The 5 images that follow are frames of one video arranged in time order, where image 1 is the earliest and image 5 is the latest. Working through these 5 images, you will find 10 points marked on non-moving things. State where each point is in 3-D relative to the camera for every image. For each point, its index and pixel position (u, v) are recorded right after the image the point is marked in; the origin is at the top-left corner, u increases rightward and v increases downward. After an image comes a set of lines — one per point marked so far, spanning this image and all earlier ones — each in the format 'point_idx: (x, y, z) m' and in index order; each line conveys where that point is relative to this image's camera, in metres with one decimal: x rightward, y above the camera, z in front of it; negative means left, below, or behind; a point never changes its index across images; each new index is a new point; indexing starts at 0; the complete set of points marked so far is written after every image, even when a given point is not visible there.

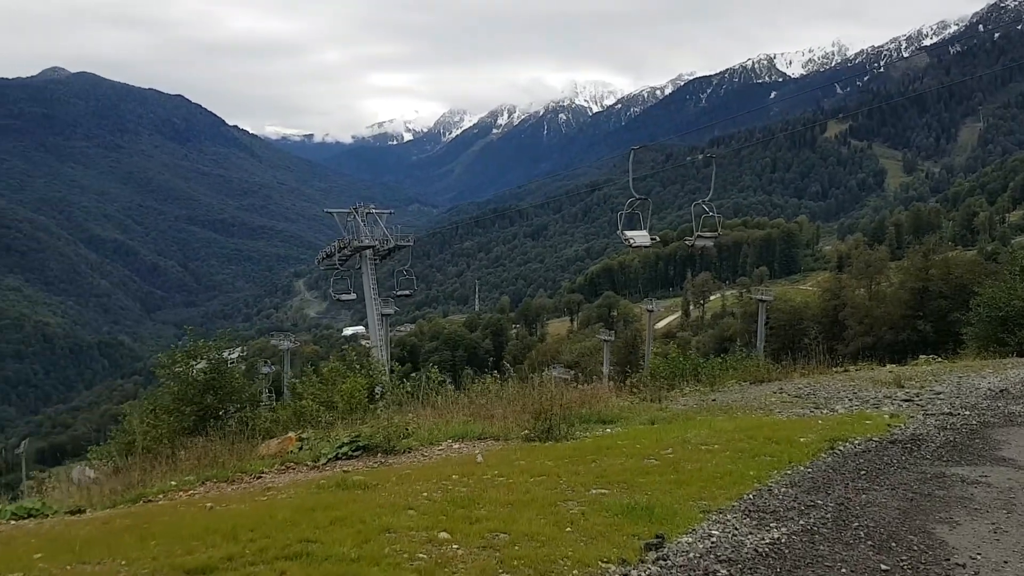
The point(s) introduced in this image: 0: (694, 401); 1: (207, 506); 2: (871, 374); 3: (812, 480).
0: (+2.7, -1.6, +10.3) m
1: (-2.1, -1.5, +4.8) m
2: (+6.6, -1.5, +12.8) m
3: (+2.2, -1.4, +5.1) m
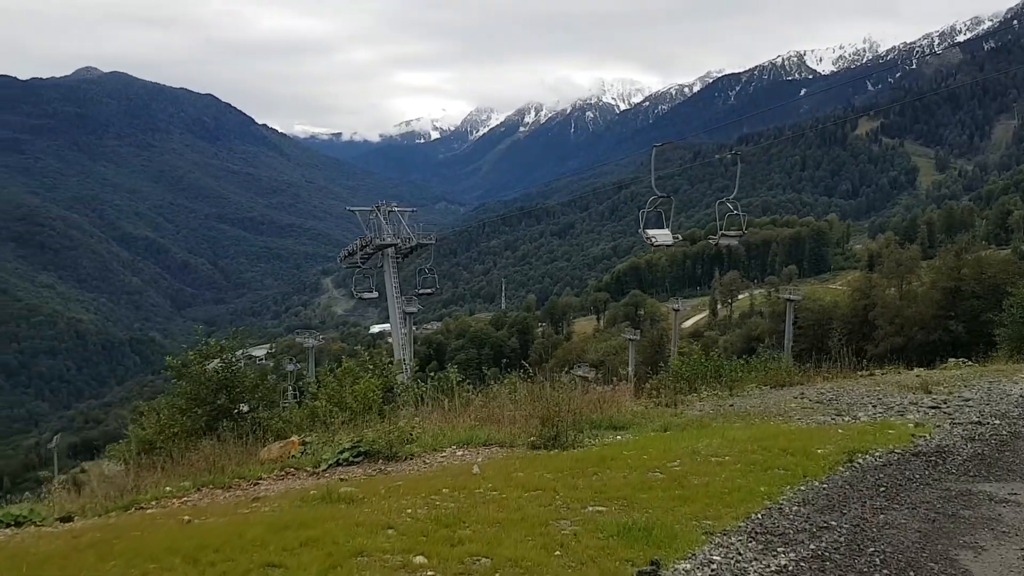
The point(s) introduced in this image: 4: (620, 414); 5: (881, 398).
0: (+2.8, -1.7, +9.9) m
1: (-2.1, -1.5, +4.6) m
2: (+6.8, -1.6, +12.3) m
3: (+2.1, -1.4, +4.8) m
4: (+1.4, -1.7, +9.3) m
5: (+5.3, -1.6, +10.1) m
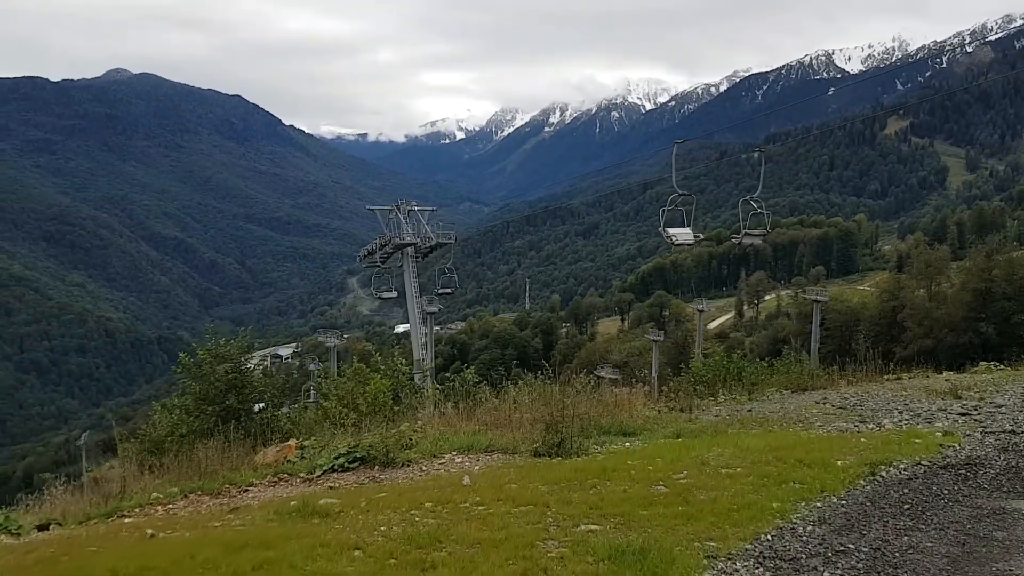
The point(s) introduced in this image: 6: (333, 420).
0: (+2.9, -1.7, +9.5) m
1: (-2.2, -1.5, +4.3) m
2: (+6.9, -1.6, +11.7) m
3: (+2.1, -1.4, +4.4) m
4: (+1.5, -1.7, +8.9) m
5: (+5.4, -1.6, +9.6) m
6: (-2.8, -2.1, +11.1) m
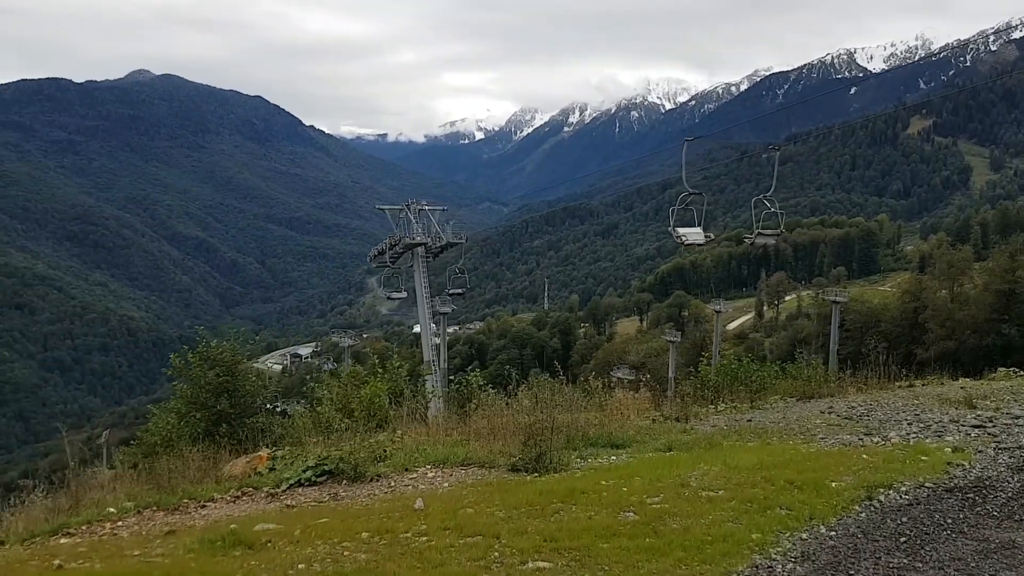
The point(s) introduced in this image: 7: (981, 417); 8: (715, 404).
0: (+2.7, -1.7, +9.0) m
1: (-2.5, -1.5, +4.0) m
2: (+6.8, -1.6, +11.2) m
3: (+1.8, -1.5, +3.9) m
4: (+1.3, -1.7, +8.5) m
5: (+5.2, -1.6, +9.0) m
6: (-2.9, -2.1, +10.7) m
7: (+5.7, -1.6, +8.5) m
8: (+3.5, -2.0, +12.0) m
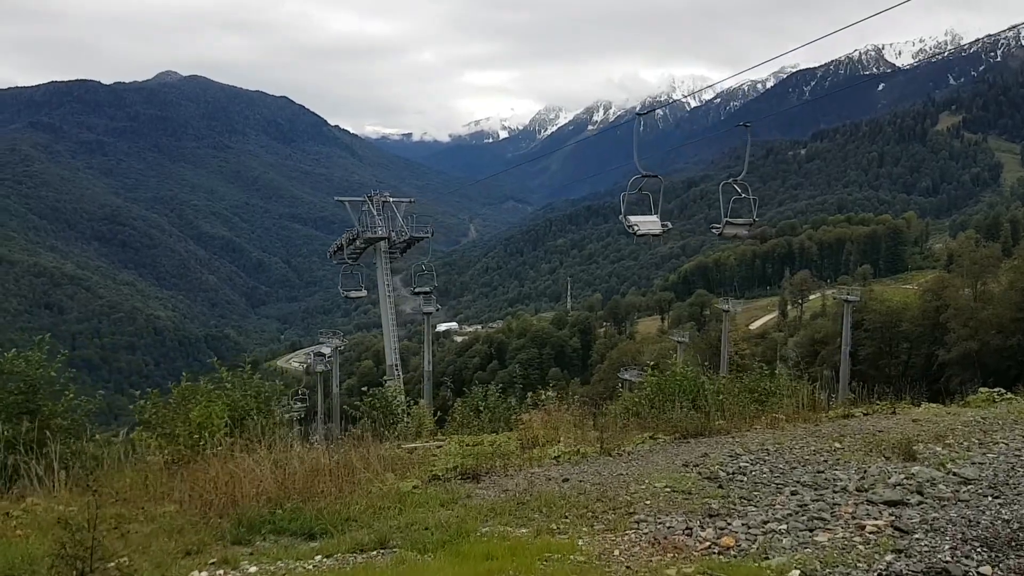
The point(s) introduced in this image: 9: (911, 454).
0: (+0.2, -1.7, +6.1) m
1: (-5.2, -1.5, +1.2) m
2: (+4.3, -1.6, +8.2) m
3: (-0.9, -1.5, +1.1) m
4: (-1.2, -1.7, +5.6) m
5: (+2.7, -1.6, +6.1) m
6: (-5.4, -2.1, +8.0) m
7: (+3.1, -1.5, +5.5) m
8: (+1.0, -2.0, +9.1) m
9: (+3.6, -1.5, +6.5) m
